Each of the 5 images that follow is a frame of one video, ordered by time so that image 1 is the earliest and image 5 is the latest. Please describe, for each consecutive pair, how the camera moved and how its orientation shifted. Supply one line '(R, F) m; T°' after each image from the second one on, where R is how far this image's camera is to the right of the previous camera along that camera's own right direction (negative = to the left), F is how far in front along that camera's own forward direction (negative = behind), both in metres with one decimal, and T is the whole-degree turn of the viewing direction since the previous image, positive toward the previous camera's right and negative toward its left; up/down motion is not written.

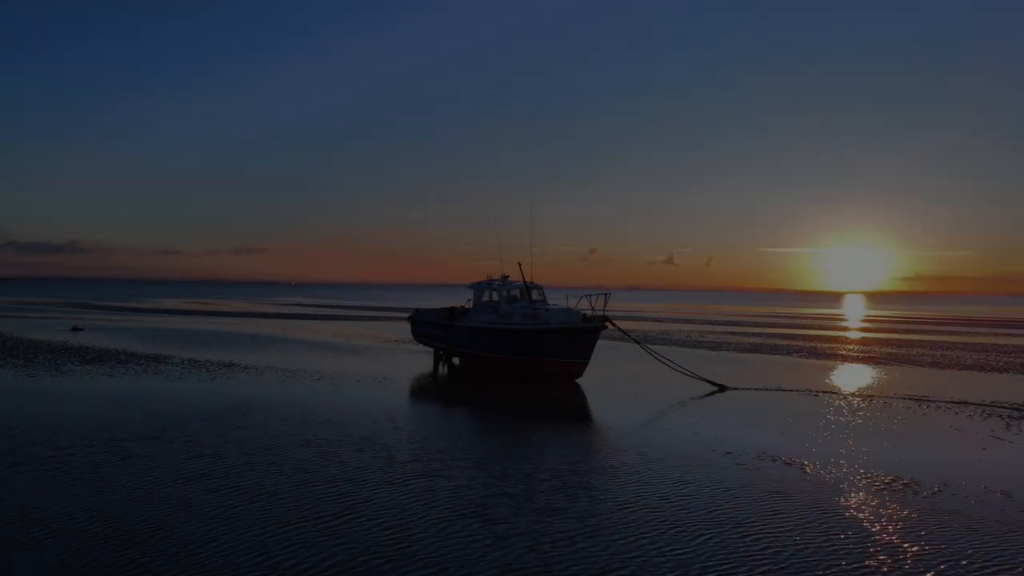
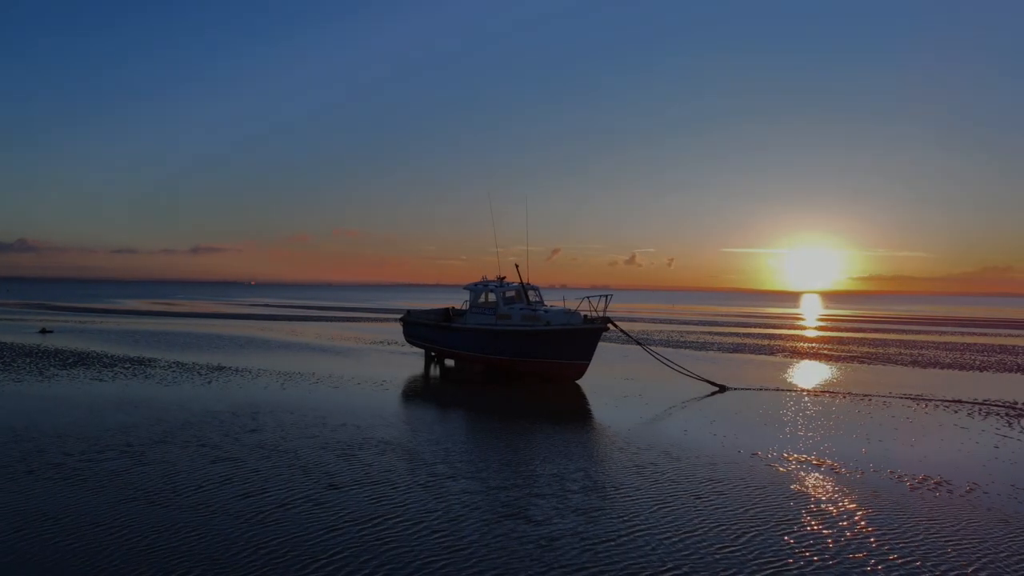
(-0.9, 0.0) m; +2°
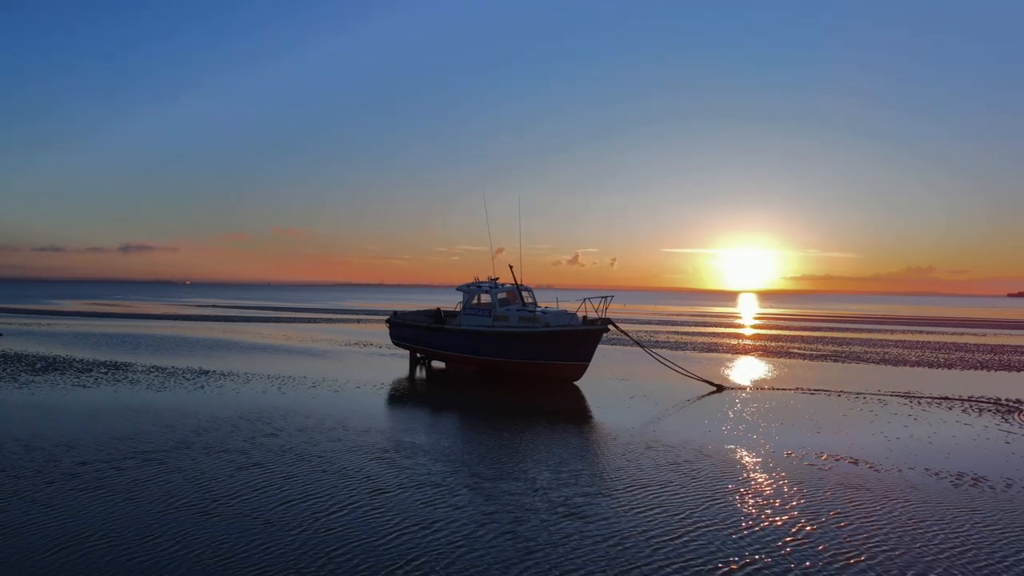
(-1.4, +0.1) m; +4°
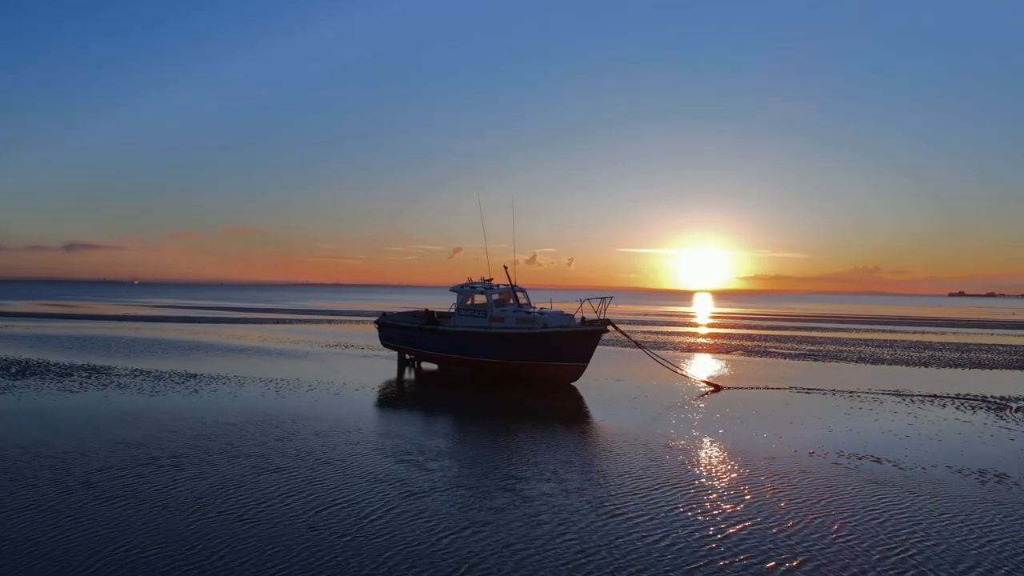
(-1.0, +0.1) m; +3°
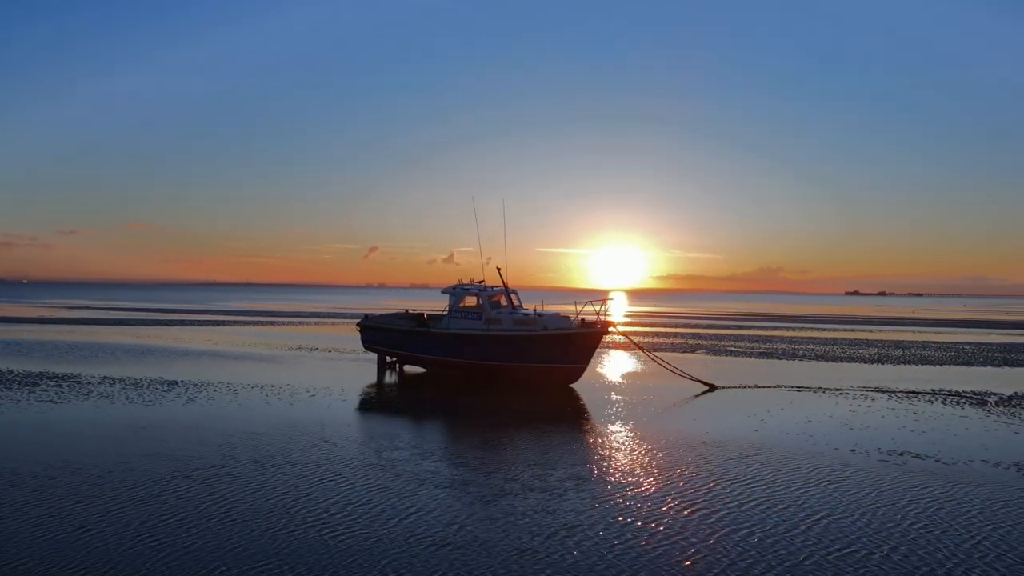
(-2.0, +0.1) m; +6°
